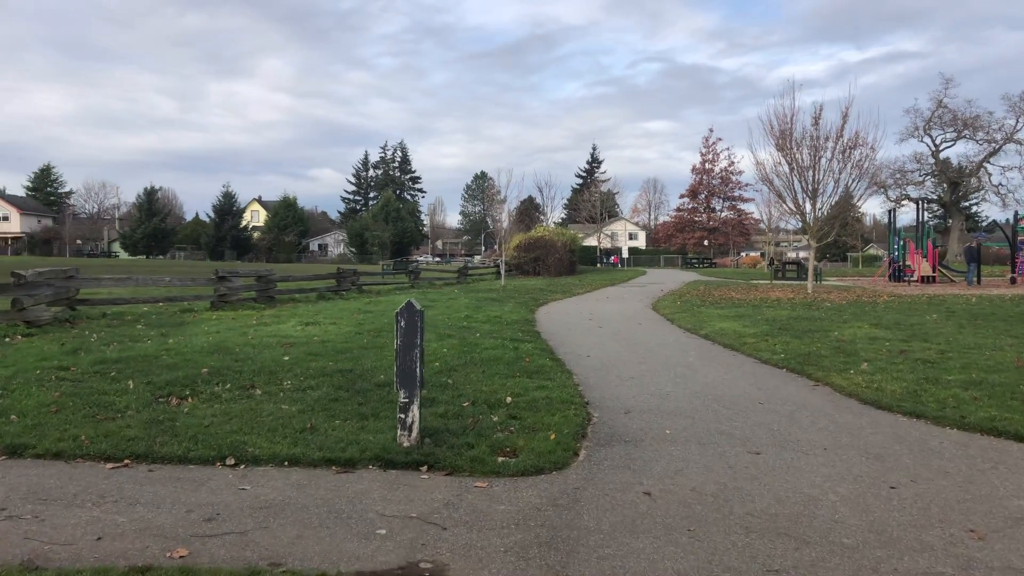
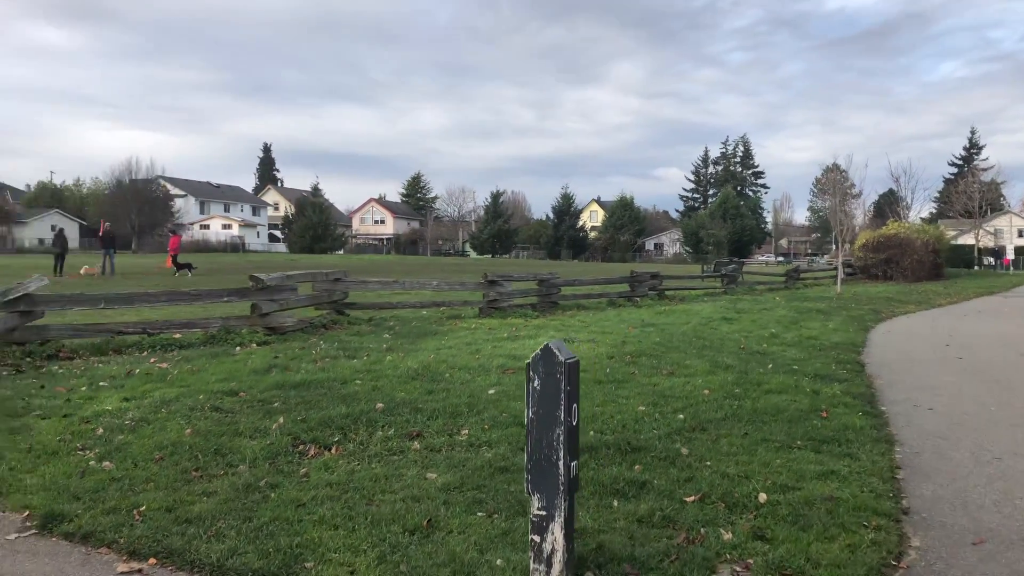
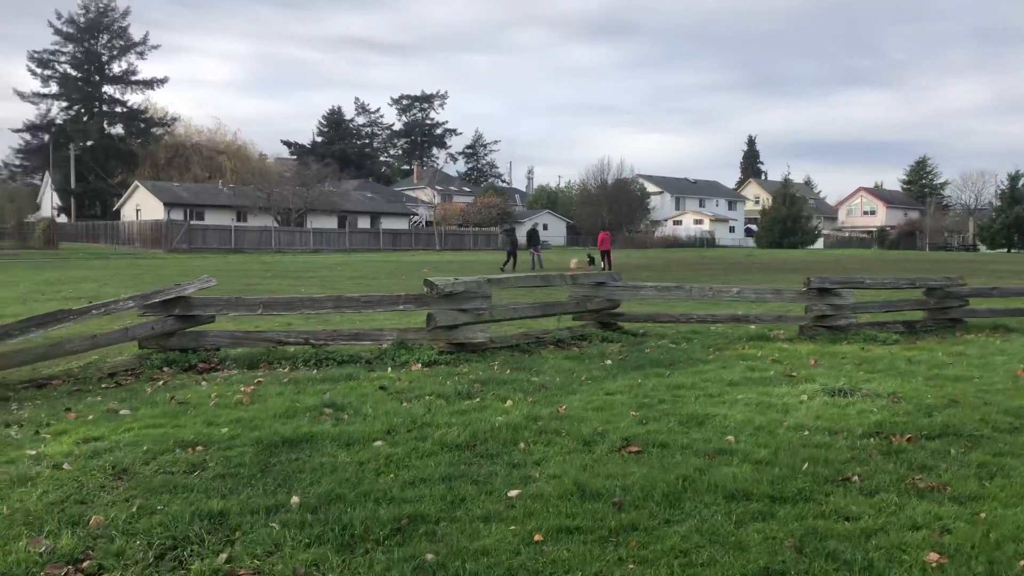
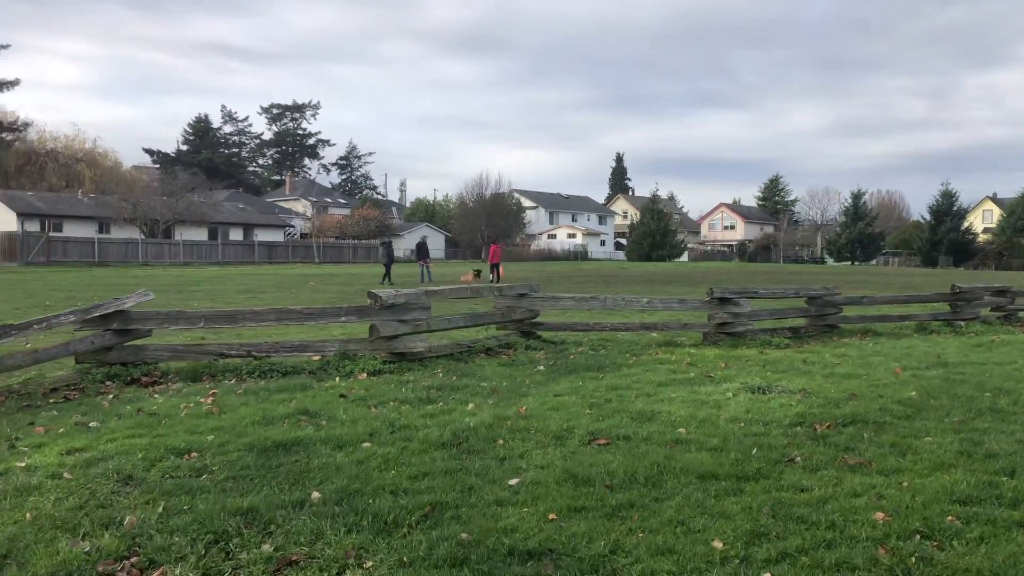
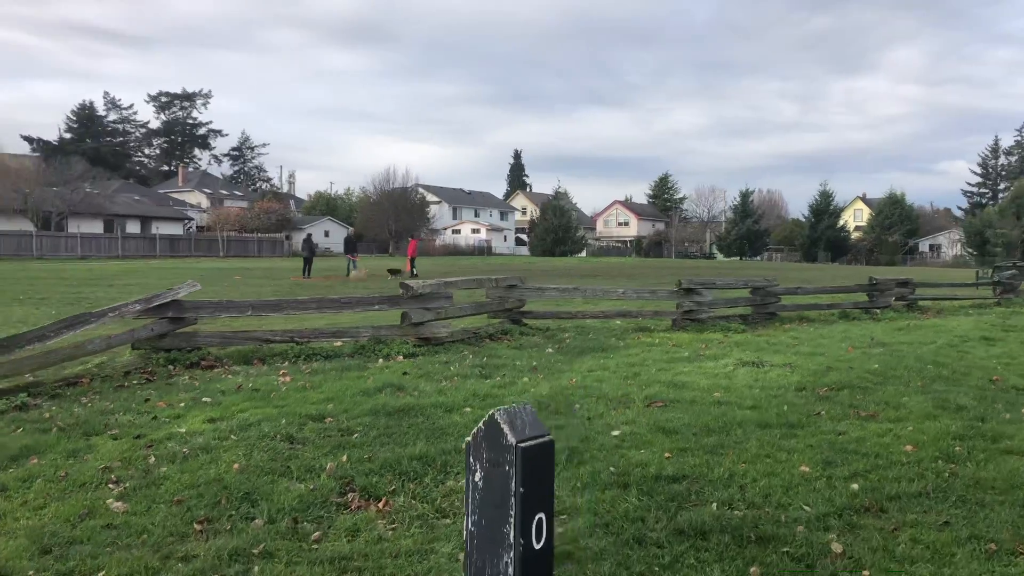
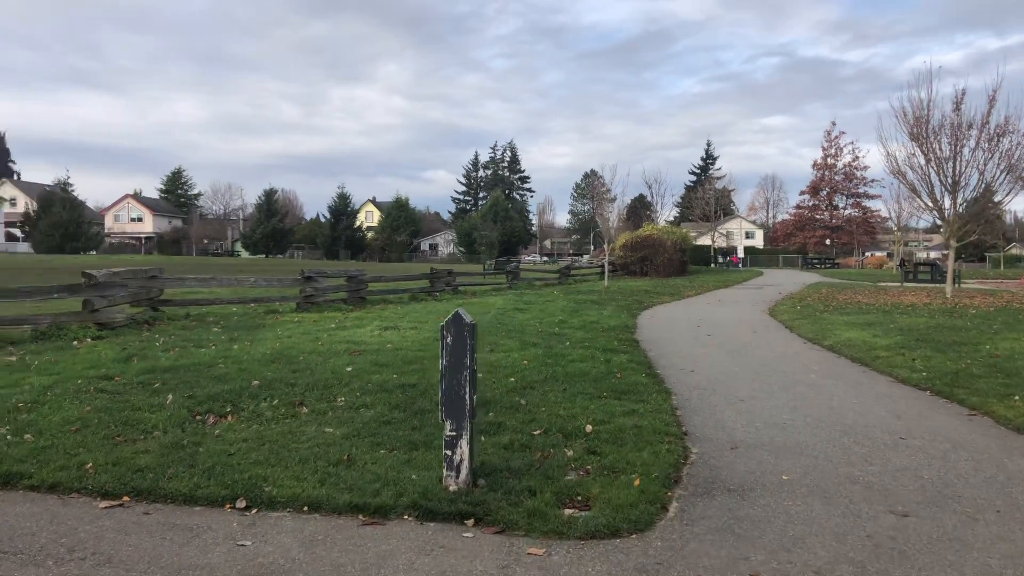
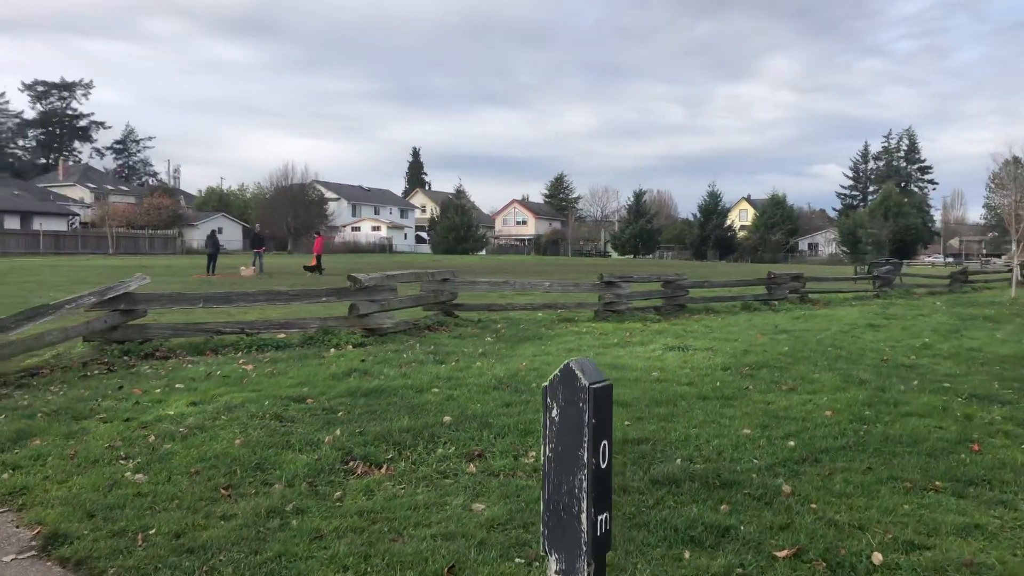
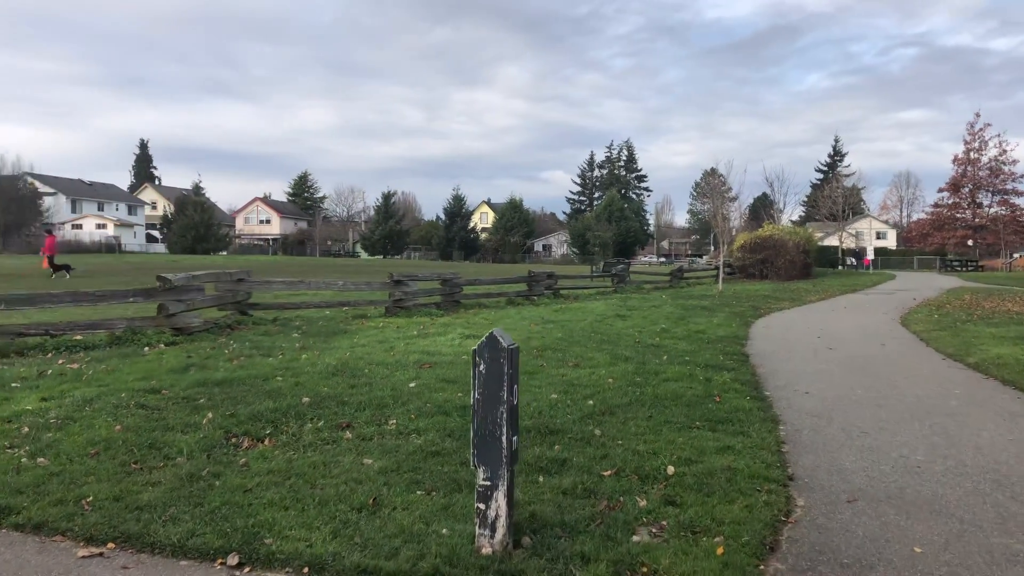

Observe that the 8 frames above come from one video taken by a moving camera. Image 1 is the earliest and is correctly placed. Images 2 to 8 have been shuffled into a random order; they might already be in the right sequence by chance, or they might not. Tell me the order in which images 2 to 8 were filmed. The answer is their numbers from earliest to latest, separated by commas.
6, 8, 2, 7, 5, 4, 3
